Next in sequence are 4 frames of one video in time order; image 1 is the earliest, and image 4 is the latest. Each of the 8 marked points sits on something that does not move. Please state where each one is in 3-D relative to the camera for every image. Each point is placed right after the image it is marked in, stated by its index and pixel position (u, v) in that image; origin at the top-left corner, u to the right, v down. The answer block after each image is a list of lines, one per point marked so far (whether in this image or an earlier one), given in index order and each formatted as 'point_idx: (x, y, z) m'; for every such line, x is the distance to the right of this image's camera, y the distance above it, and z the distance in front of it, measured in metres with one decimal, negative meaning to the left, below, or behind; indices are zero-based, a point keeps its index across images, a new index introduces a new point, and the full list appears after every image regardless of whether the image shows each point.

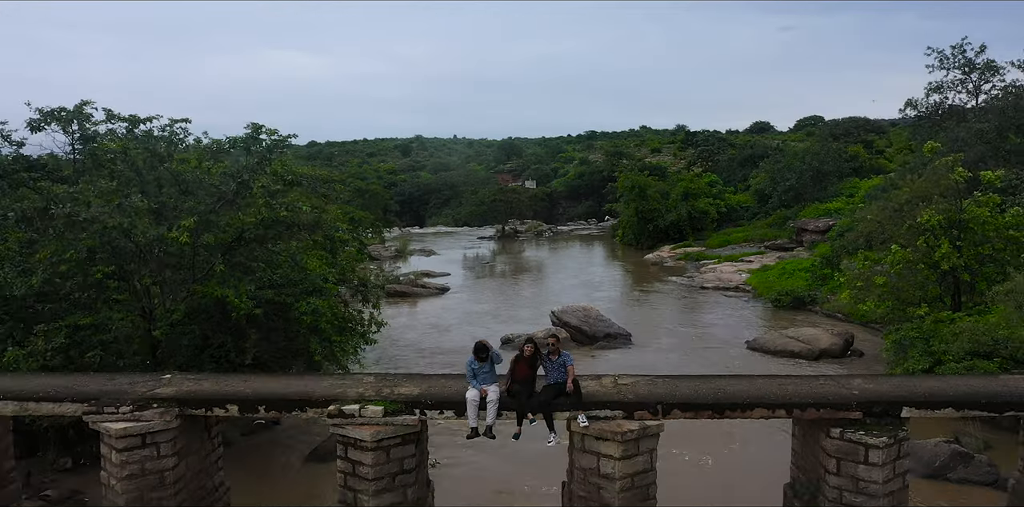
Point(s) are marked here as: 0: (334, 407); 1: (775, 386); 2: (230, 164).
0: (-1.6, -1.4, +5.8) m
1: (+2.5, -1.2, +6.1) m
2: (-4.0, +1.3, +9.2) m
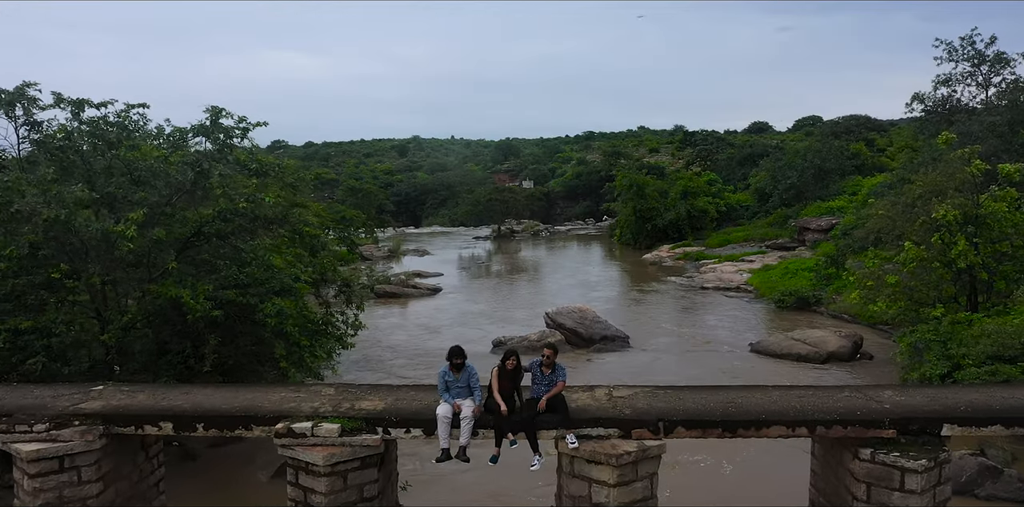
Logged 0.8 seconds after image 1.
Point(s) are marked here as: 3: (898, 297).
0: (-1.7, -1.3, +5.0) m
1: (+2.3, -1.2, +5.3) m
2: (-4.2, +1.3, +8.4) m
3: (+8.1, -0.9, +13.6) m
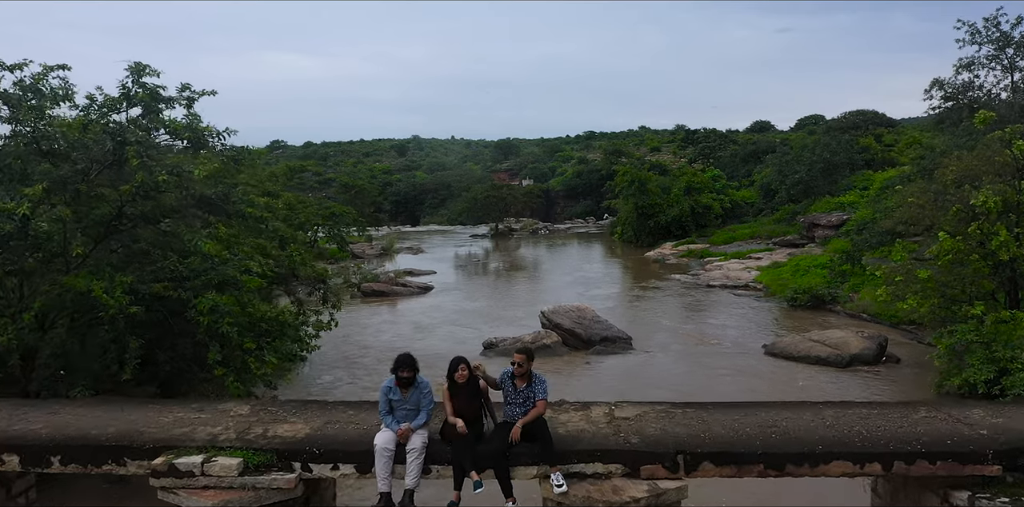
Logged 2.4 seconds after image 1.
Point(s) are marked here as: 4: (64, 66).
0: (-1.9, -1.1, +3.6) m
1: (+2.1, -1.0, +4.0) m
2: (-4.4, +1.5, +7.1) m
3: (+7.9, -0.8, +12.3) m
4: (-5.4, +2.3, +7.9) m
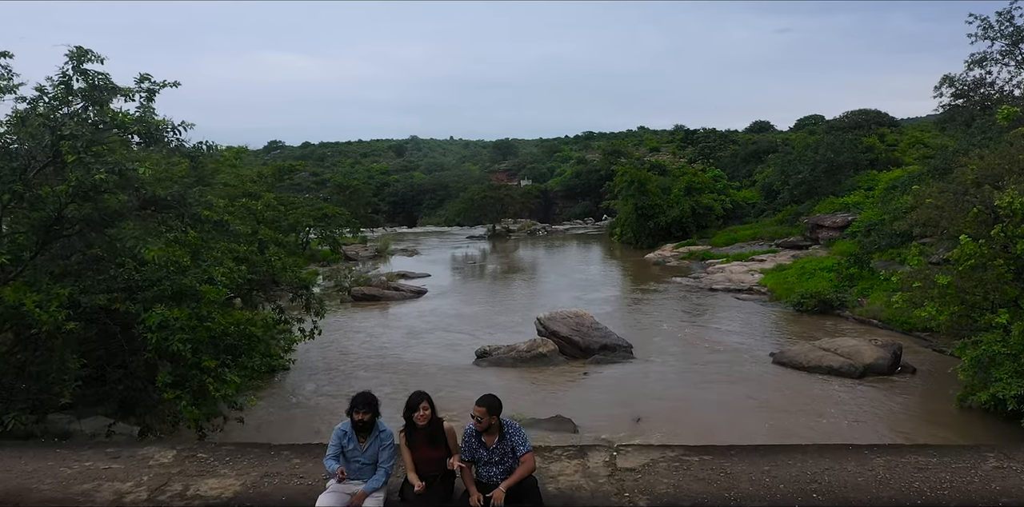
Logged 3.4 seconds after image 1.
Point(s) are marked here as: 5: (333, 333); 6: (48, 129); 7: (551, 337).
0: (-2.0, -1.2, +2.9) m
1: (+2.0, -1.1, +3.3) m
2: (-4.5, +1.4, +6.4) m
3: (+7.8, -0.8, +11.5) m
4: (-5.6, +2.2, +7.2) m
5: (-4.9, -2.2, +17.9) m
6: (-4.4, +1.2, +6.2) m
7: (+0.9, -1.9, +15.0) m
